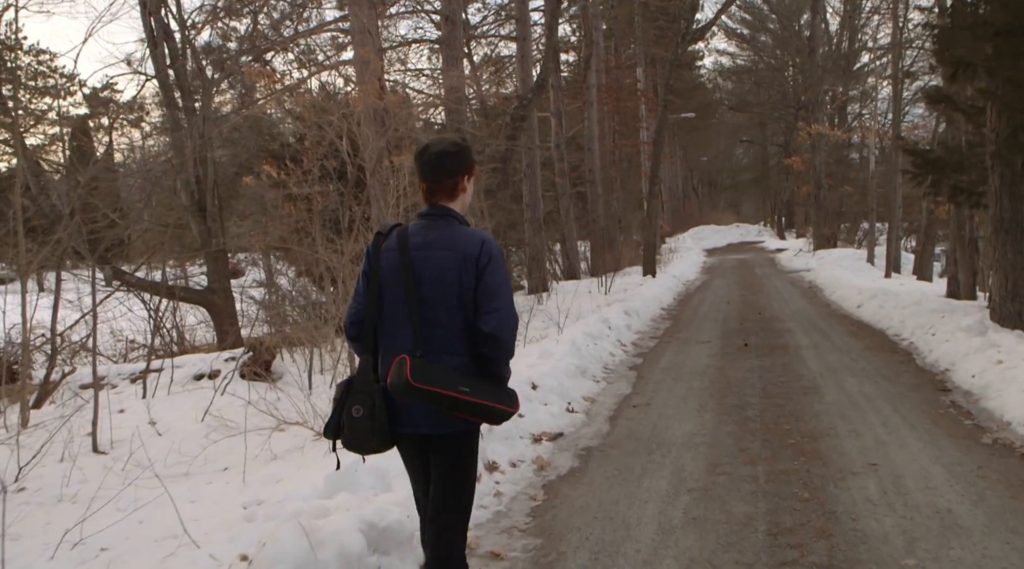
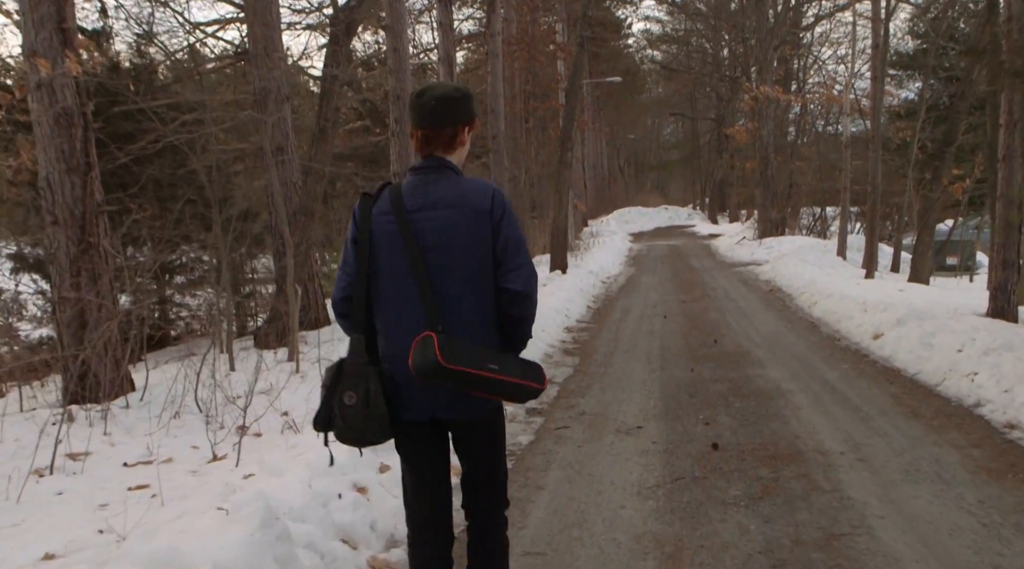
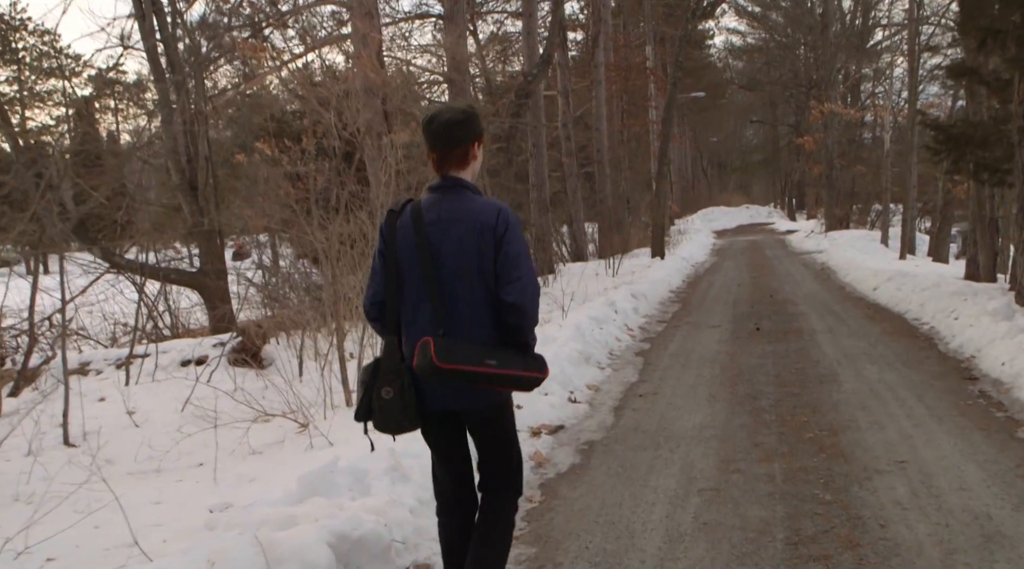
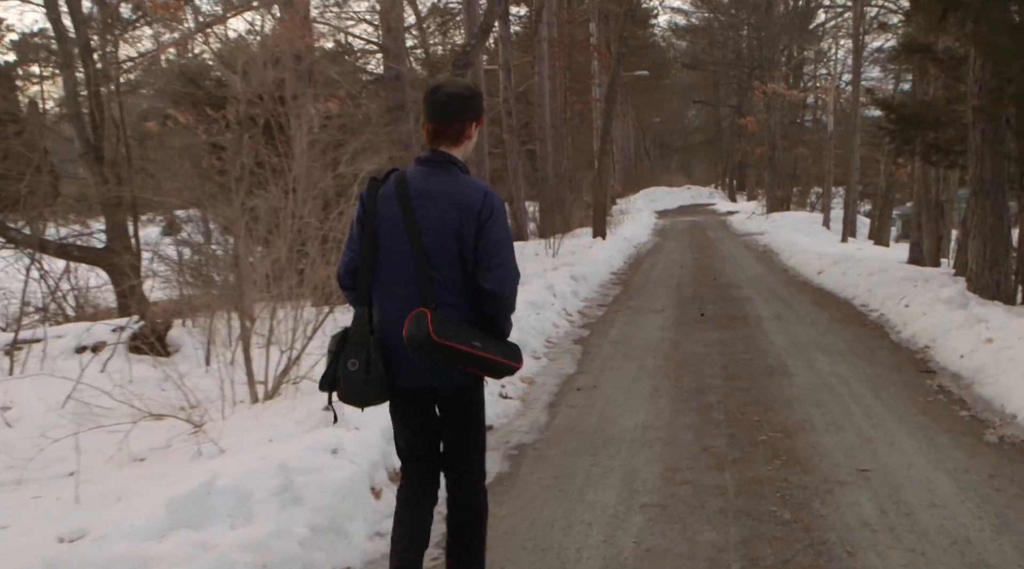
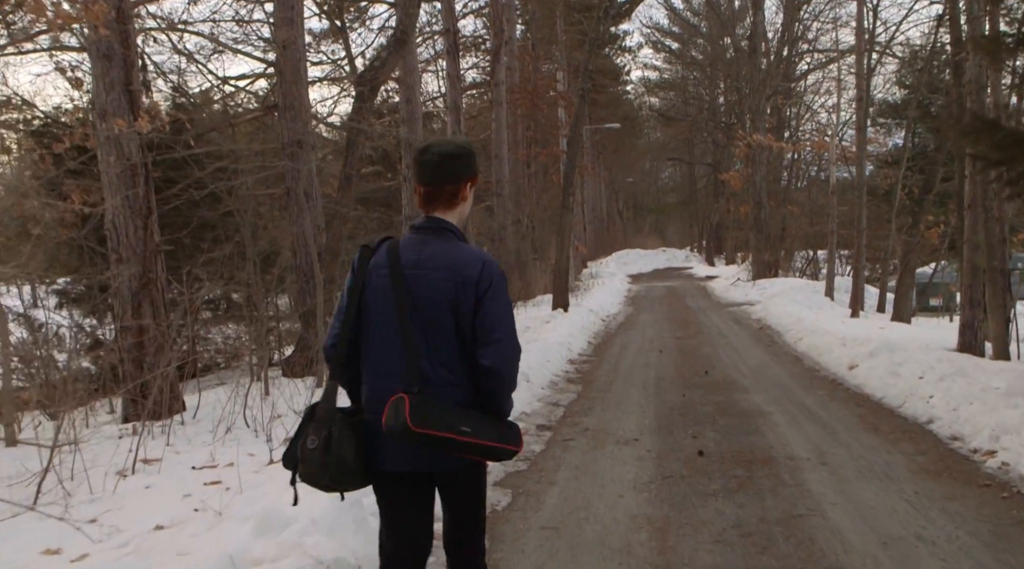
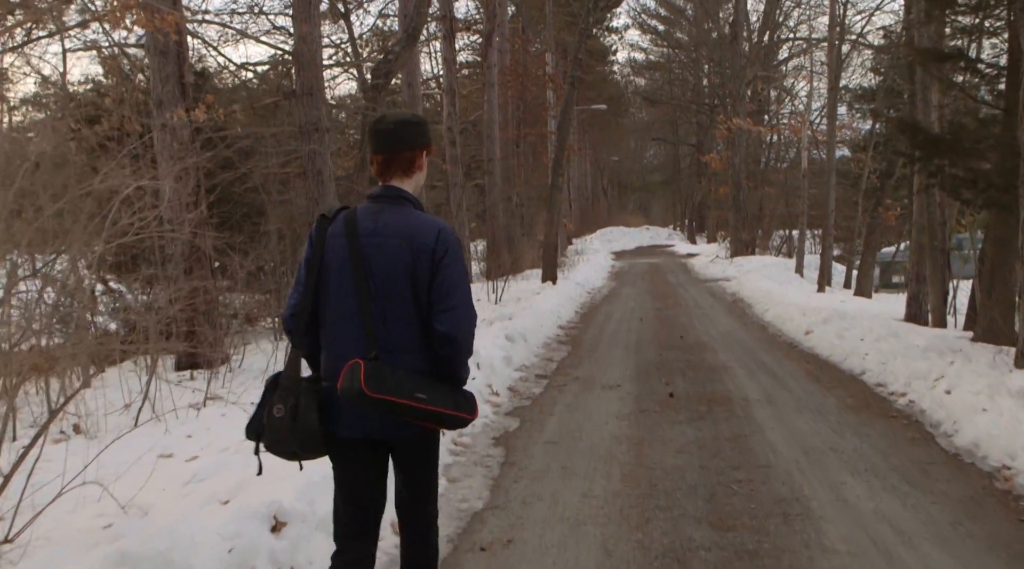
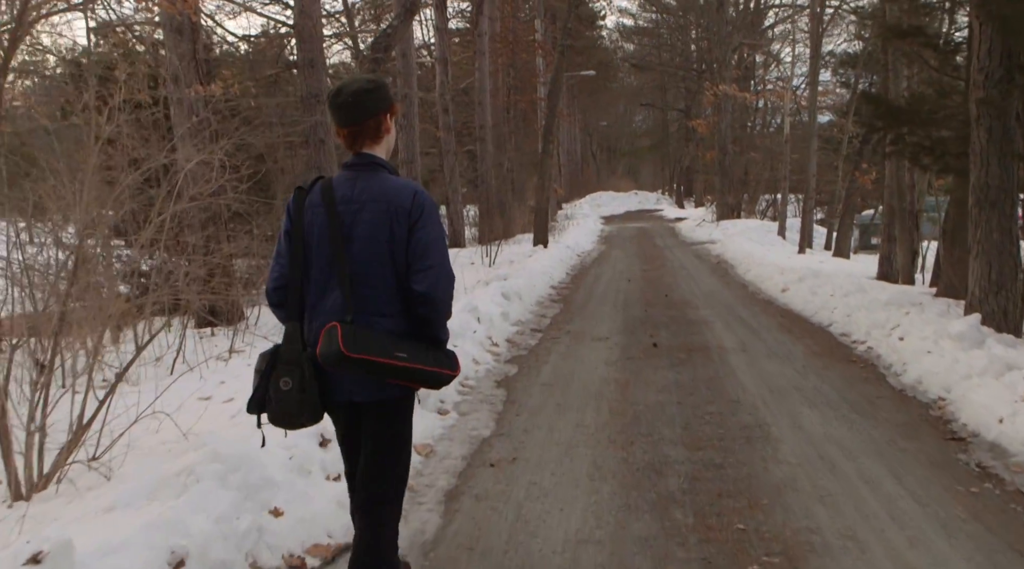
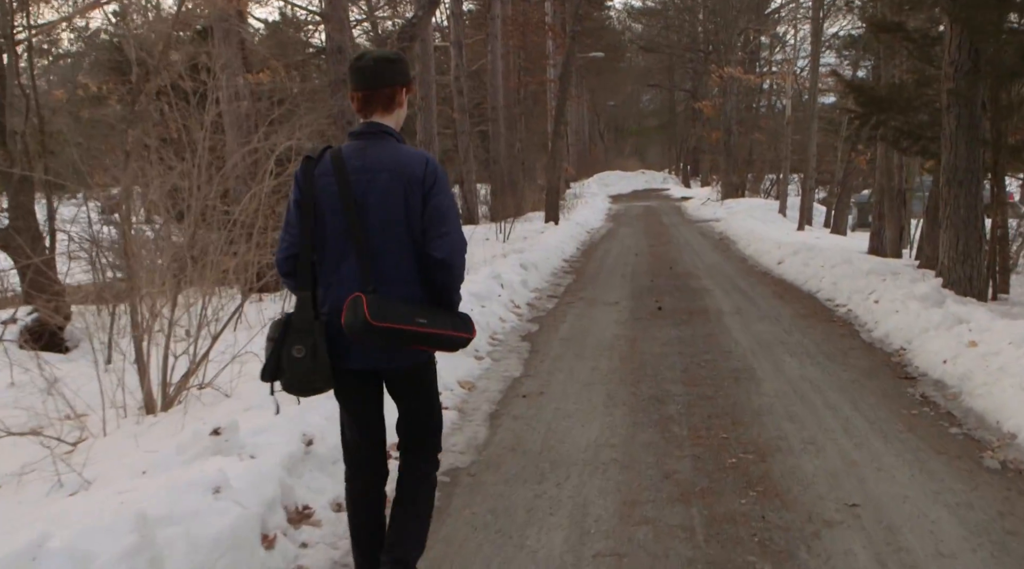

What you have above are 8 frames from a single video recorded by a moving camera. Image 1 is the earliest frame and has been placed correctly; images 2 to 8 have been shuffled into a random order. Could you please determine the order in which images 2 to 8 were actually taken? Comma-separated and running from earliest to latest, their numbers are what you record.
3, 4, 8, 7, 6, 5, 2
